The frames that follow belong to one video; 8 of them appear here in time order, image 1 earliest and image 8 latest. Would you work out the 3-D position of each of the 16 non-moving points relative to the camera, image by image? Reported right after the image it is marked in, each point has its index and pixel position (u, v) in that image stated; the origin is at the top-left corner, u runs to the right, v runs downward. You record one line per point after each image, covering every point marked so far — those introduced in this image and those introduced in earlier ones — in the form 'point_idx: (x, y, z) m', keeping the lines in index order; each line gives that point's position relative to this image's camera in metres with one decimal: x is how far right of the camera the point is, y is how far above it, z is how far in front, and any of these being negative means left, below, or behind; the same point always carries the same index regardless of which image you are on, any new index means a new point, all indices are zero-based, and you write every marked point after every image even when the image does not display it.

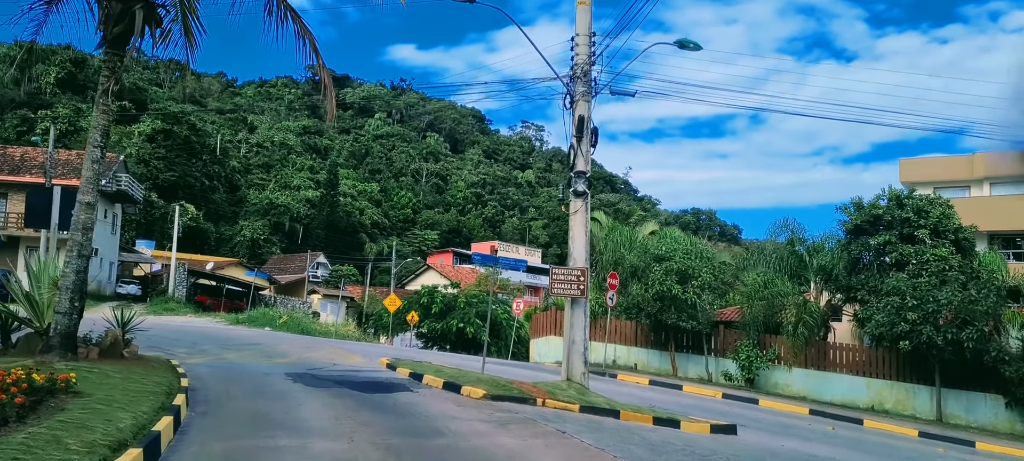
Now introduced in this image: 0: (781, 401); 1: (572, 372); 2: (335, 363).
0: (+5.7, -3.6, +19.7) m
1: (+0.9, -2.1, +14.0) m
2: (-2.9, -2.2, +15.2) m
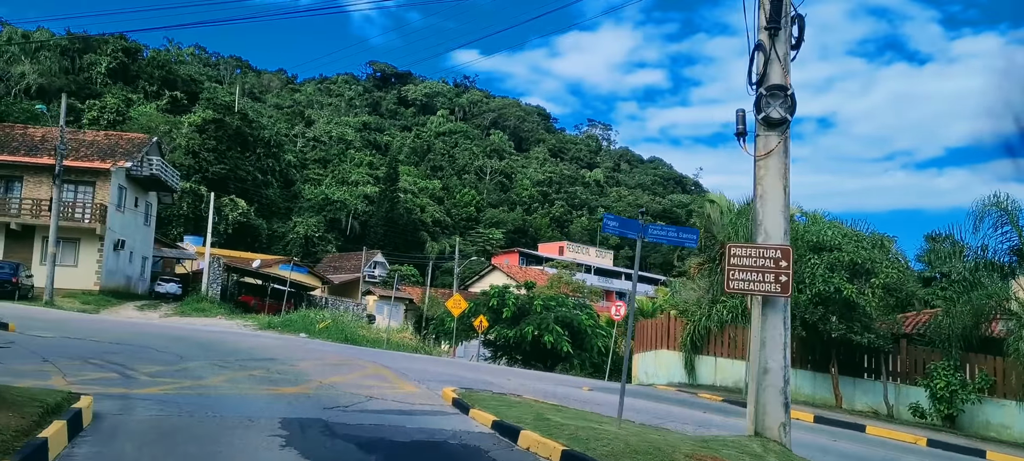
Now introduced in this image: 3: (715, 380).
0: (+7.4, -3.3, +13.7) m
1: (+2.2, -1.7, +8.3) m
2: (-1.5, -1.7, +9.8) m
3: (+4.0, -2.9, +18.2) m
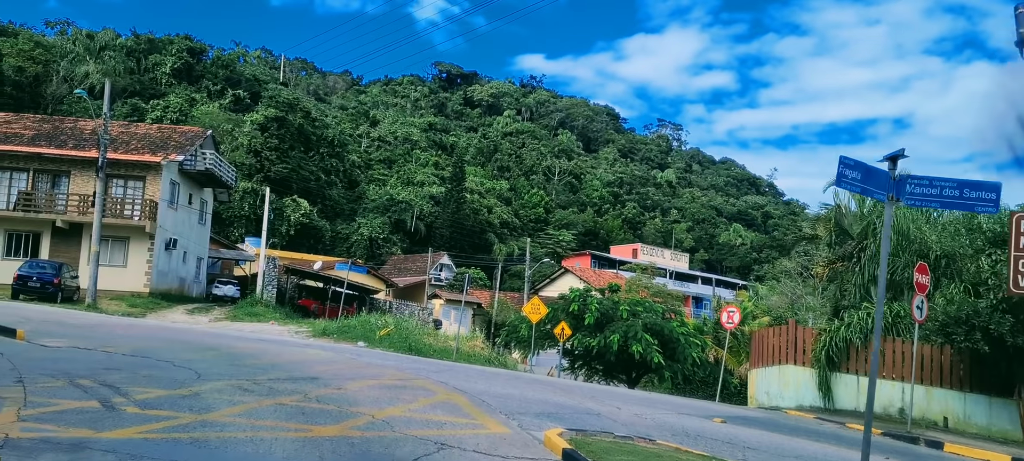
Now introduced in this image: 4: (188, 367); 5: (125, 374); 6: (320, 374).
0: (+8.6, -3.1, +10.1) m
1: (+3.1, -1.5, +5.1) m
2: (-0.5, -1.5, +6.8) m
3: (+5.5, -2.8, +14.8) m
4: (-3.8, -1.6, +10.8) m
5: (-4.0, -1.5, +9.5) m
6: (-2.2, -1.7, +10.7) m
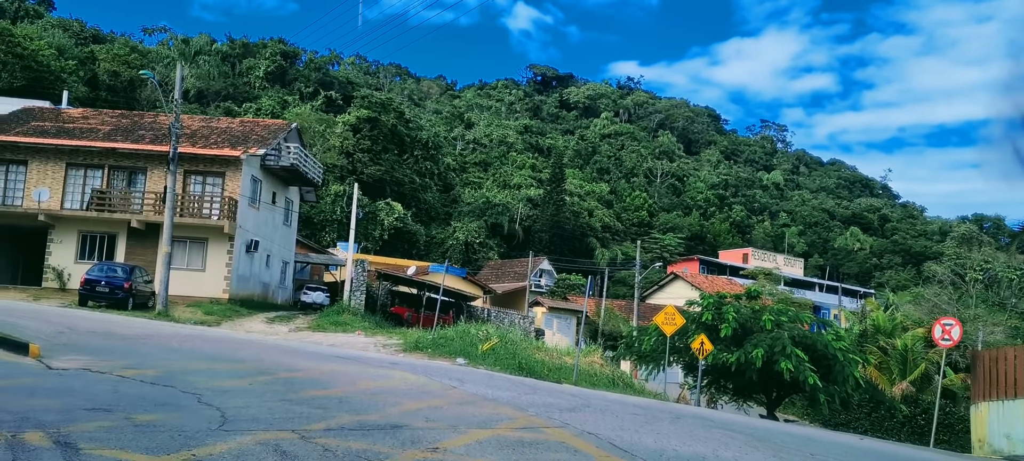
0: (+9.9, -2.8, +5.5) m
1: (+3.9, -1.2, +1.1) m
2: (+0.5, -1.3, +3.1) m
3: (+7.3, -2.6, +10.5) m
4: (-2.3, -1.4, +7.4) m
5: (-2.7, -1.3, +6.2) m
6: (-0.8, -1.4, +7.1) m
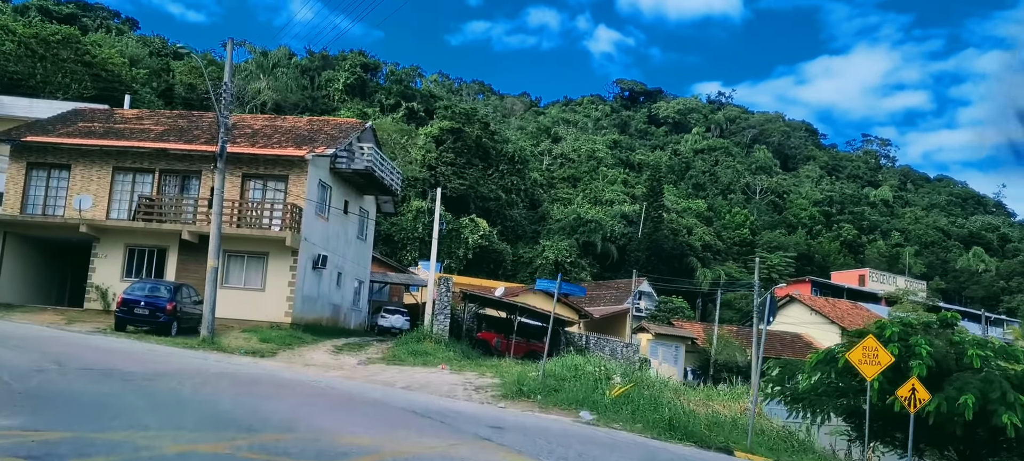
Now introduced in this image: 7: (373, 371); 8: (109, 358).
0: (+10.7, -2.5, 0.0) m
1: (+4.4, -0.9, -3.8) m
2: (+1.2, -1.0, -1.5) m
3: (+8.6, -2.4, +5.2) m
4: (-1.3, -1.2, +3.0) m
5: (-1.8, -1.1, +1.9) m
6: (+0.2, -1.2, +2.6) m
7: (-2.5, -2.6, +17.0) m
8: (-5.7, -1.8, +13.2) m
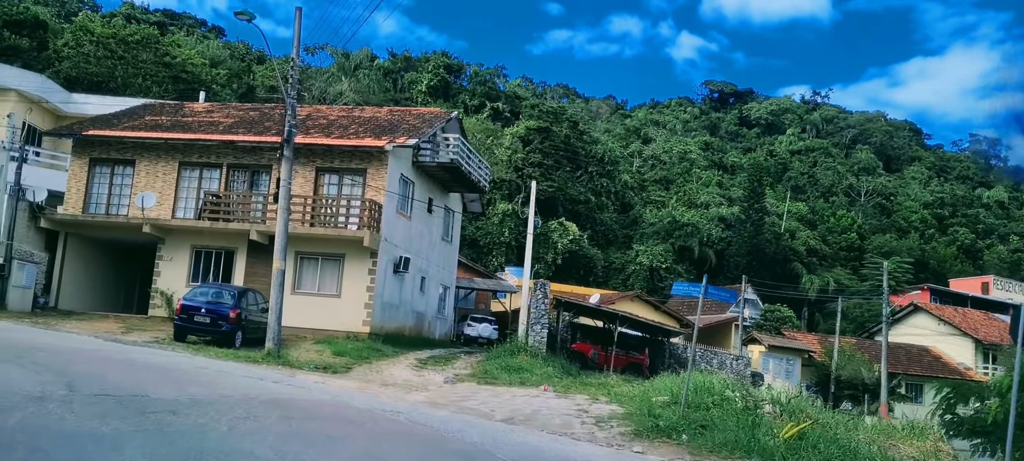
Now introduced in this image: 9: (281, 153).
0: (+11.0, -2.2, -3.9) m
1: (+4.3, -0.6, -7.2) m
2: (+1.3, -0.7, -4.5) m
3: (+9.3, -2.2, +1.5) m
4: (-0.7, -1.0, +0.2) m
5: (-1.3, -0.8, -0.9) m
6: (+0.7, -1.0, -0.4) m
7: (-0.7, -2.5, +14.2) m
8: (-4.3, -1.7, +10.7) m
9: (-4.5, +1.5, +18.5) m
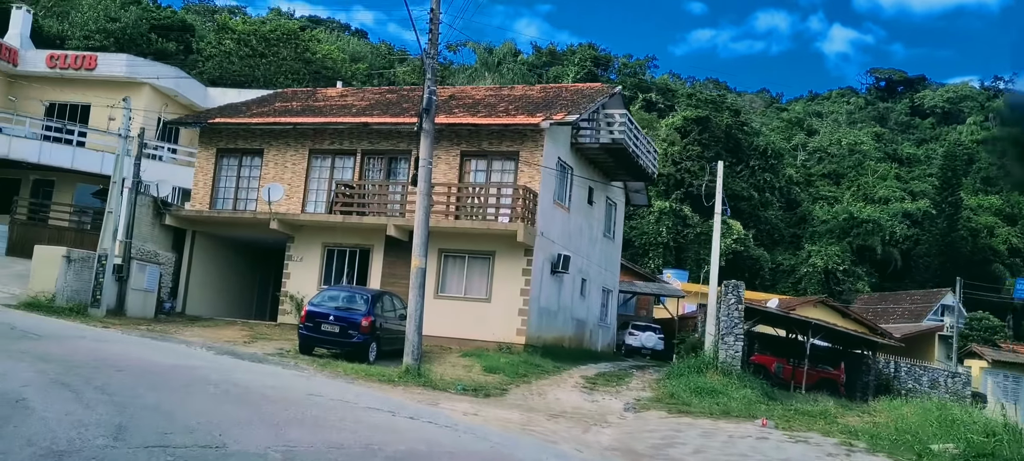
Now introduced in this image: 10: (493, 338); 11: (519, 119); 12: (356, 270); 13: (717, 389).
0: (+10.5, -1.8, -9.0) m
1: (+3.4, -0.2, -11.2) m
2: (+0.8, -0.4, -8.2) m
3: (+9.7, -1.8, -3.4) m
4: (-0.5, -0.7, -3.2) m
5: (-1.2, -0.6, -4.2) m
6: (+0.9, -0.7, -4.0) m
7: (+1.7, -2.3, +10.6) m
8: (-2.4, -1.5, +7.7) m
9: (-1.4, +1.6, +15.5) m
10: (-0.4, -2.1, +18.1) m
11: (+0.2, +2.2, +18.2) m
12: (-3.3, -0.9, +19.7) m
13: (+3.3, -2.6, +15.3) m
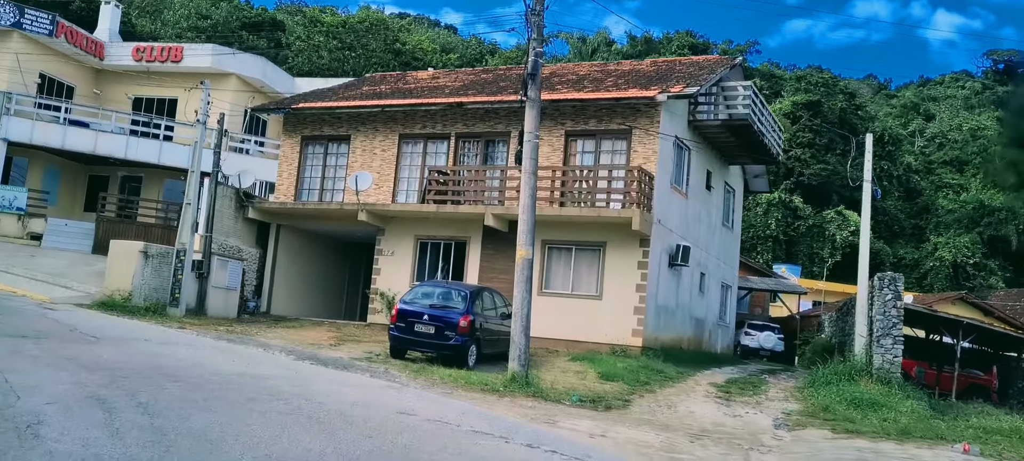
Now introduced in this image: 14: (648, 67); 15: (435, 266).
0: (+9.8, -1.5, -12.0) m
1: (+2.5, 0.0, -13.5) m
2: (+0.2, -0.2, -10.2) m
3: (+9.5, -1.5, -6.4) m
4: (-0.6, -0.5, -5.2) m
5: (-1.4, -0.4, -6.1) m
6: (+0.7, -0.5, -6.0) m
7: (+2.9, -2.1, +8.4) m
8: (-1.4, -1.4, +5.9) m
9: (+0.3, +1.8, +13.6) m
10: (+1.6, -1.9, +16.0) m
11: (+2.1, +2.4, +16.2) m
12: (-1.2, -0.7, +17.9) m
13: (+5.0, -2.3, +12.9) m
14: (+2.8, +3.4, +19.1) m
15: (-1.5, -0.7, +18.1) m
